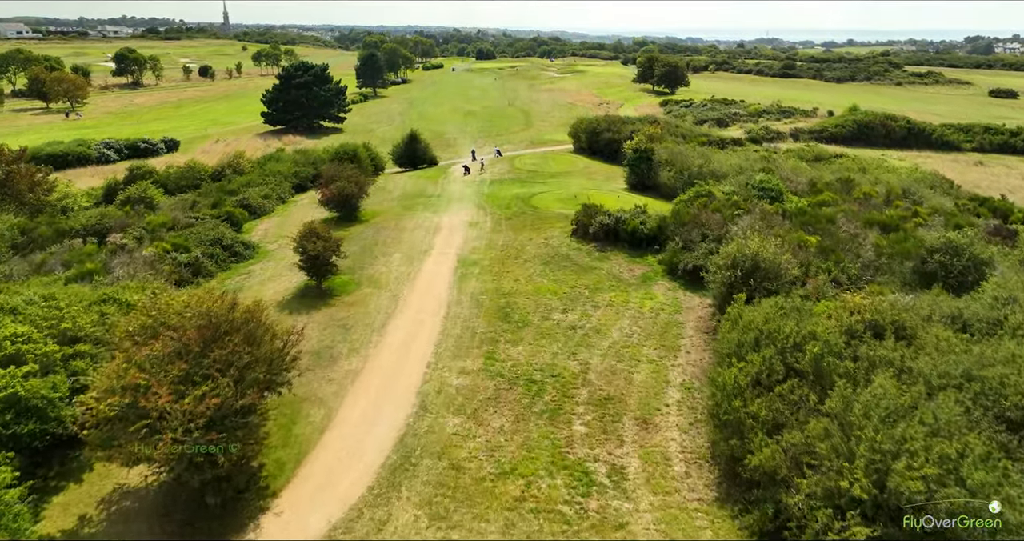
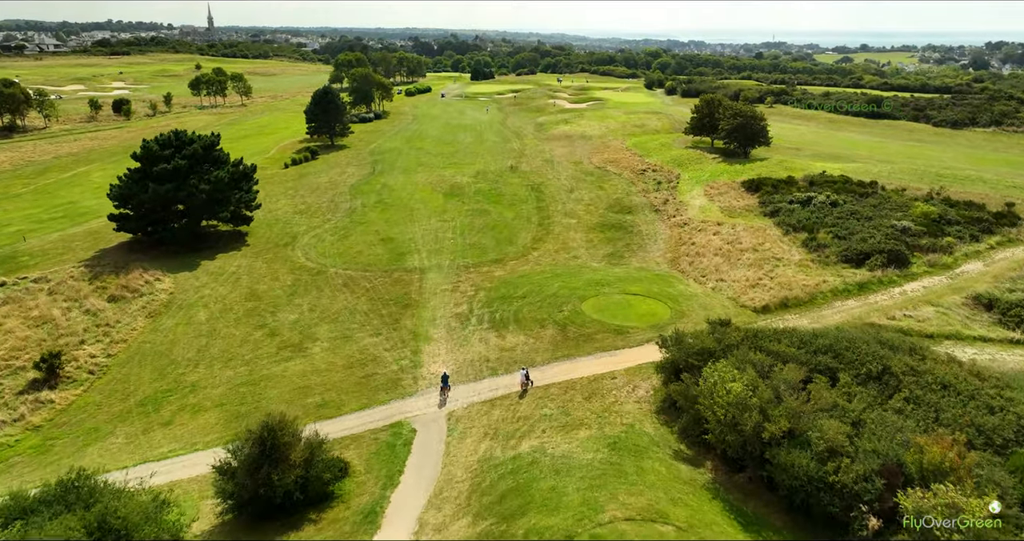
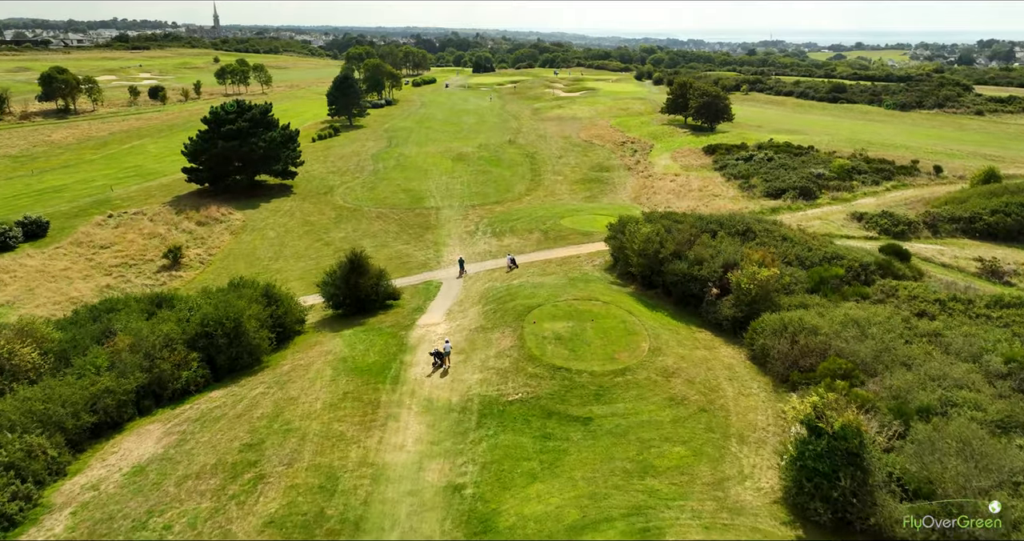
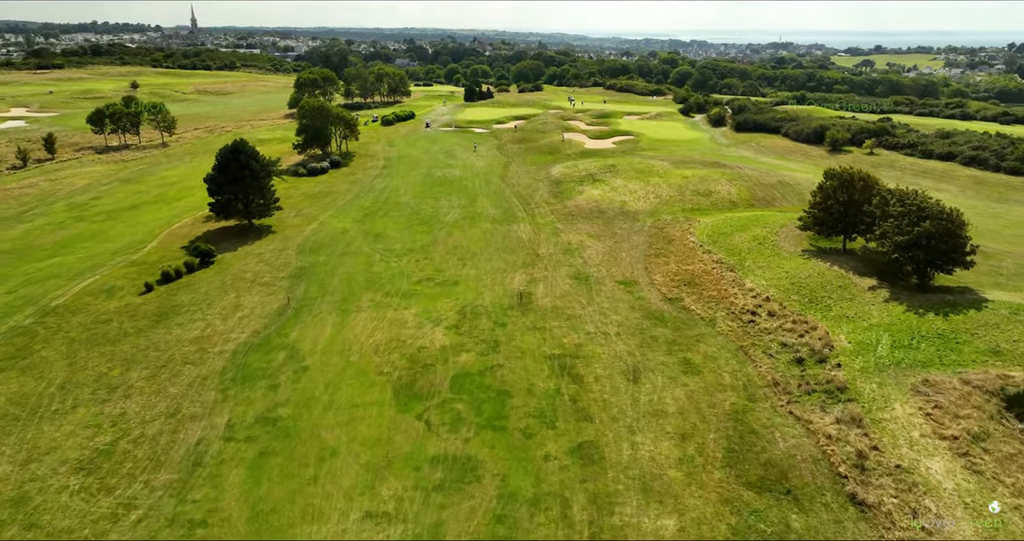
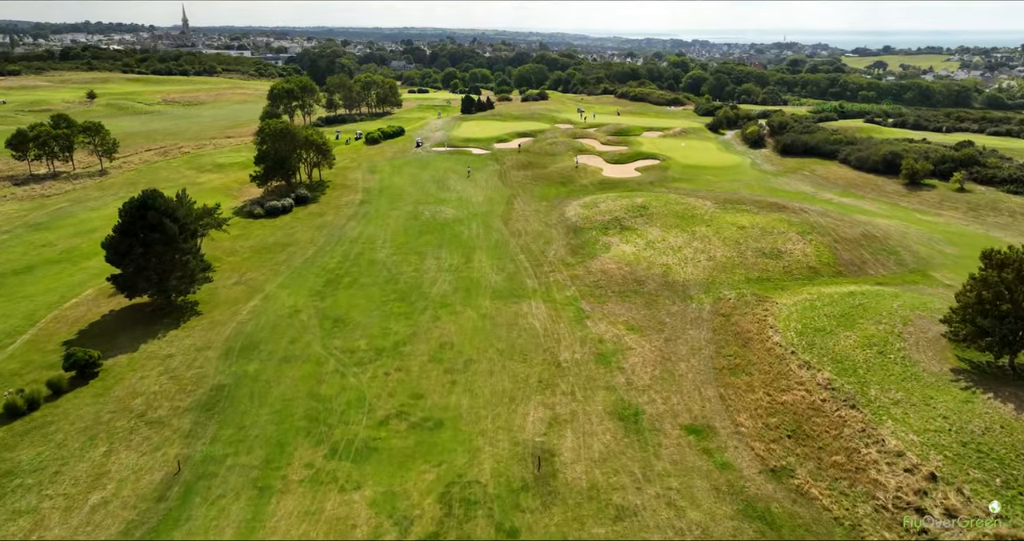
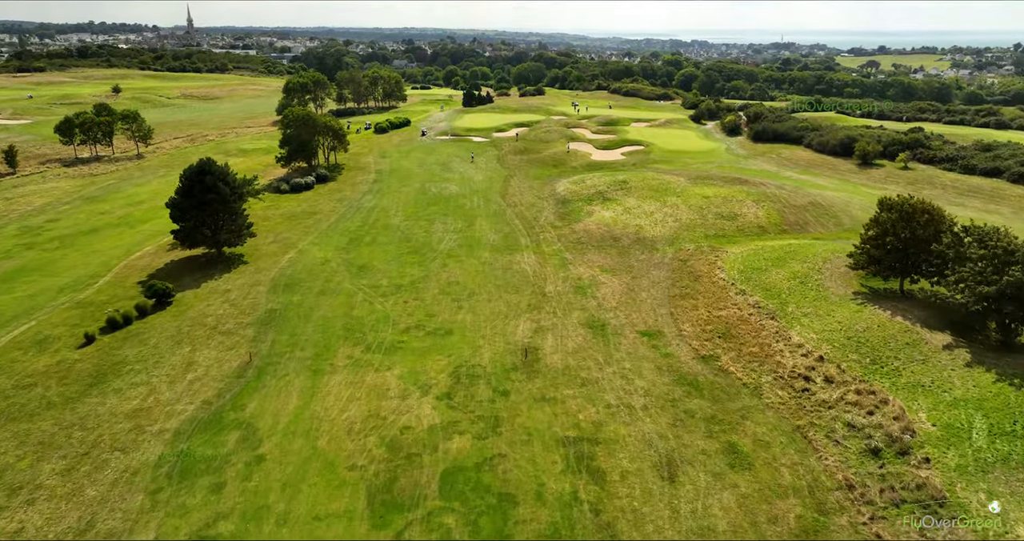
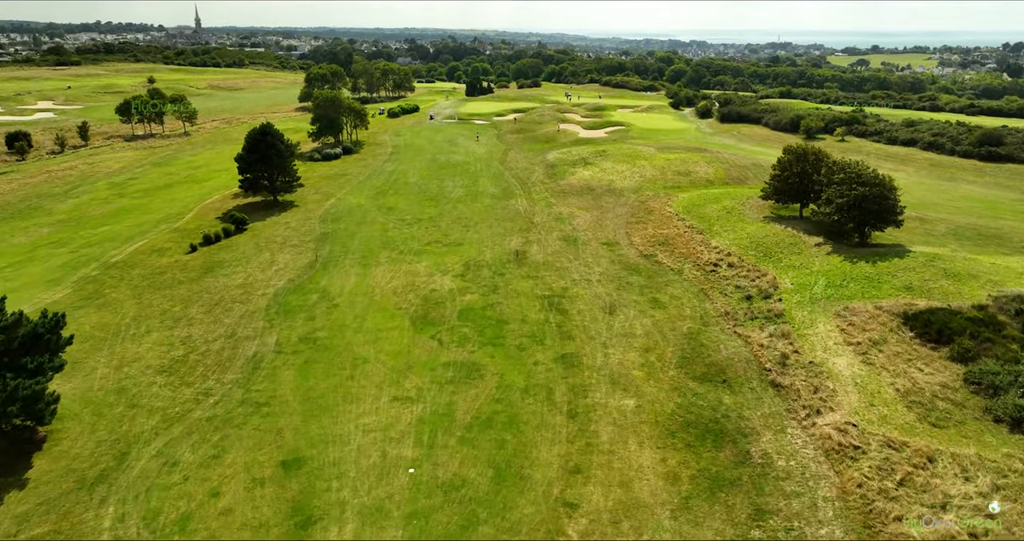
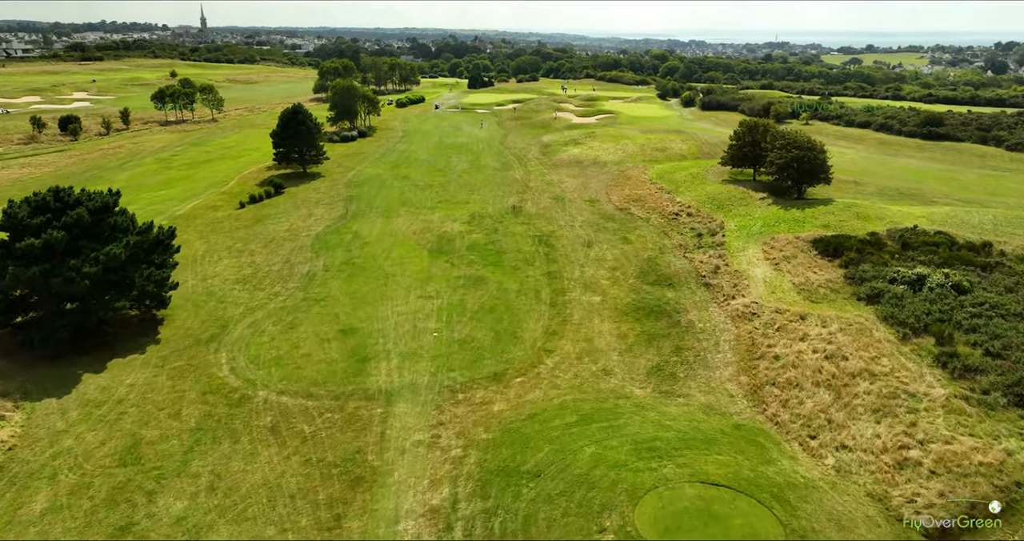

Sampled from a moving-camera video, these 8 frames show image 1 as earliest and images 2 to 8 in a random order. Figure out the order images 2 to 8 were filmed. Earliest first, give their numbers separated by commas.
3, 2, 8, 7, 4, 6, 5
